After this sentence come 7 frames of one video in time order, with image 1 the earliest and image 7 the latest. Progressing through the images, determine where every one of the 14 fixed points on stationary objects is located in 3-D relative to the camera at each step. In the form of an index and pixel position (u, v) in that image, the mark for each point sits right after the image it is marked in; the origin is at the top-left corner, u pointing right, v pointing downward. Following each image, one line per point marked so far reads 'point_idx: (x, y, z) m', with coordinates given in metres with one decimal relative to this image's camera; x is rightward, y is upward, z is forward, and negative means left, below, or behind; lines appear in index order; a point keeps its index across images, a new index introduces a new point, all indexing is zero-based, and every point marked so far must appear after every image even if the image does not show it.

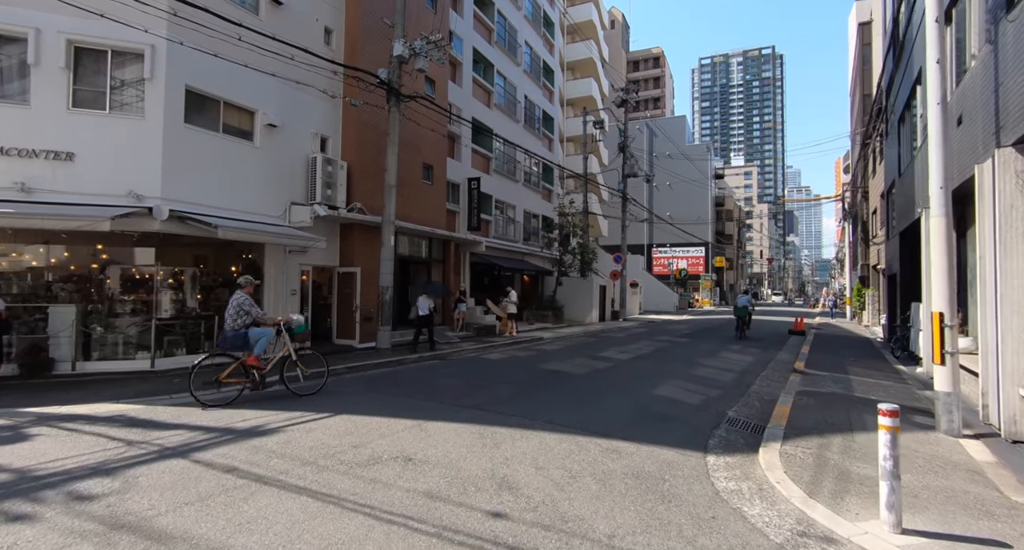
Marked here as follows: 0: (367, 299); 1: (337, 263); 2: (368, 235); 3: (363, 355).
0: (-4.3, -0.7, +14.9) m
1: (-5.1, +0.3, +14.8) m
2: (-4.3, +1.2, +15.1) m
3: (-3.8, -2.1, +12.9) m
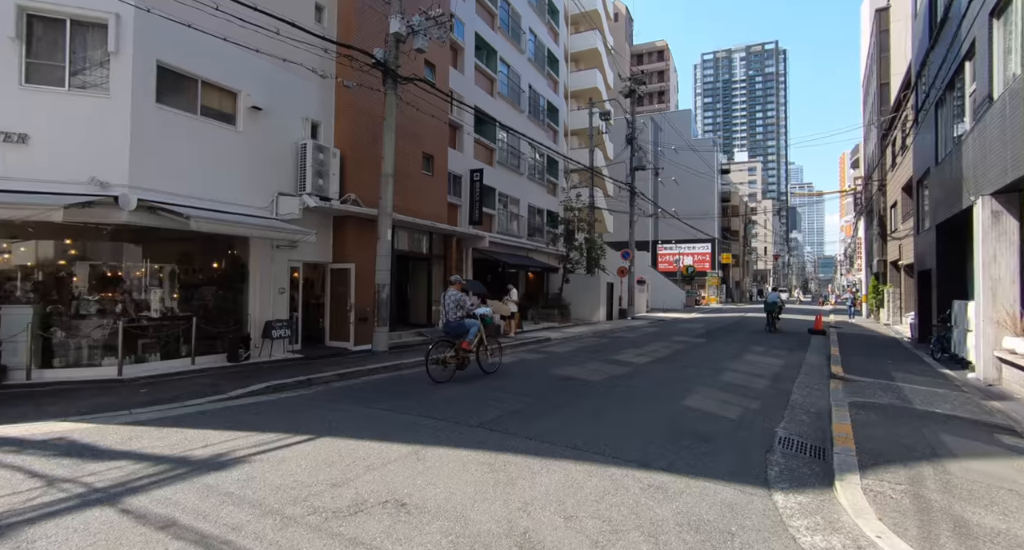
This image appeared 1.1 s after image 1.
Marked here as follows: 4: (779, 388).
0: (-4.1, -0.6, +13.8) m
1: (-4.9, +0.4, +13.7) m
2: (-4.1, +1.3, +14.0) m
3: (-3.6, -2.0, +11.9) m
4: (+4.8, -2.1, +9.2) m
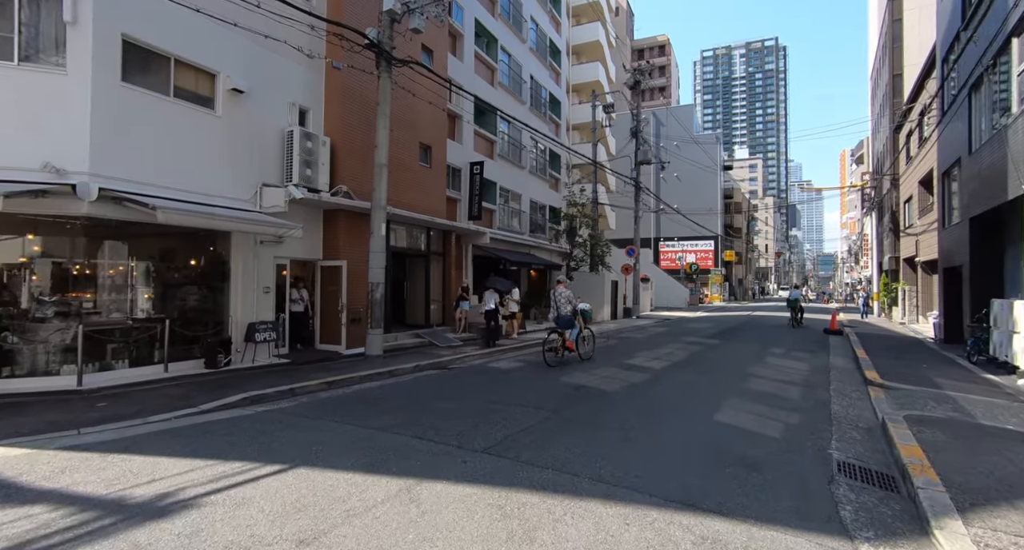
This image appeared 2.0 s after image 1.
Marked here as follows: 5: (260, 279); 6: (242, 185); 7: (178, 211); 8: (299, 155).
0: (-4.0, -0.6, +12.9) m
1: (-4.8, +0.5, +12.8) m
2: (-4.0, +1.3, +13.0) m
3: (-3.5, -1.9, +10.9) m
4: (+4.9, -2.0, +8.3) m
5: (-5.6, -0.1, +11.3) m
6: (-5.6, +1.9, +10.7) m
7: (-5.7, +1.1, +8.6) m
8: (-4.7, +2.7, +11.3) m
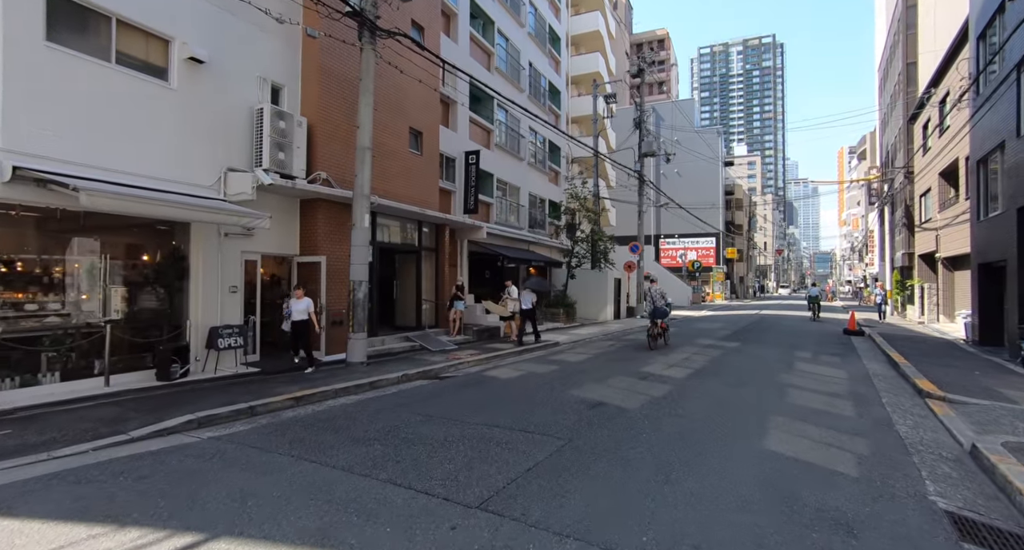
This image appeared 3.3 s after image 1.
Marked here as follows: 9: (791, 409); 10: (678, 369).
0: (-4.0, -0.5, +11.5) m
1: (-4.8, +0.5, +11.4) m
2: (-4.0, +1.4, +11.7) m
3: (-3.5, -1.9, +9.6) m
4: (+5.0, -1.9, +7.0) m
5: (-5.6, 0.0, +9.9) m
6: (-5.6, +1.9, +9.3) m
7: (-5.7, +1.1, +7.2) m
8: (-4.7, +2.7, +10.0) m
9: (+4.0, -1.9, +7.2) m
10: (+3.2, -1.8, +10.0) m
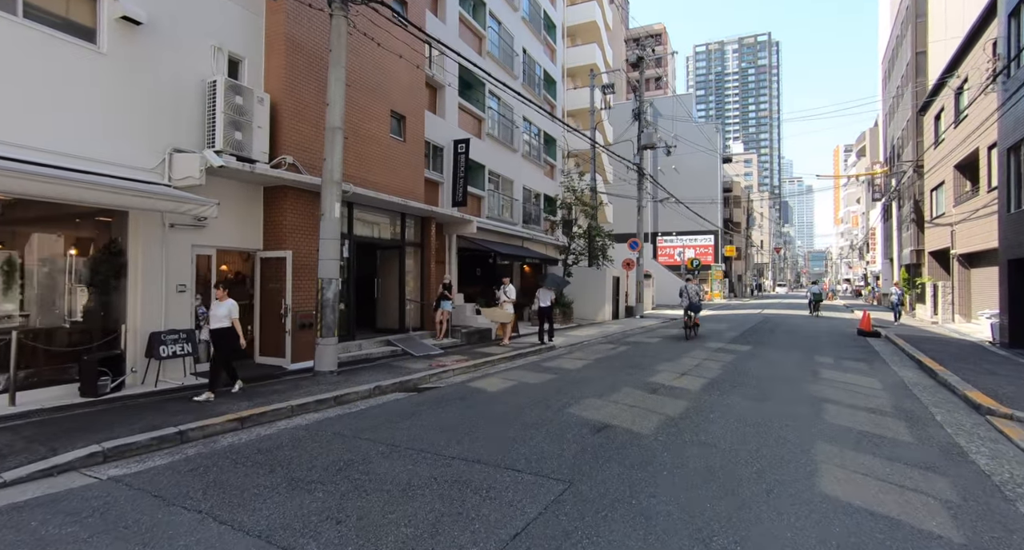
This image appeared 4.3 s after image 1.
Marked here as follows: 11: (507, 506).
0: (-4.2, -0.5, +10.2) m
1: (-5.0, +0.6, +10.1) m
2: (-4.2, +1.4, +10.4) m
3: (-3.7, -1.8, +8.3) m
4: (+4.8, -1.9, +5.8) m
5: (-5.8, 0.0, +8.6) m
6: (-5.8, +2.0, +8.0) m
7: (-5.8, +1.2, +5.9) m
8: (-4.9, +2.8, +8.7) m
9: (+3.8, -1.8, +6.0) m
10: (+3.1, -1.8, +8.7) m
11: (0.0, -1.7, +3.8) m
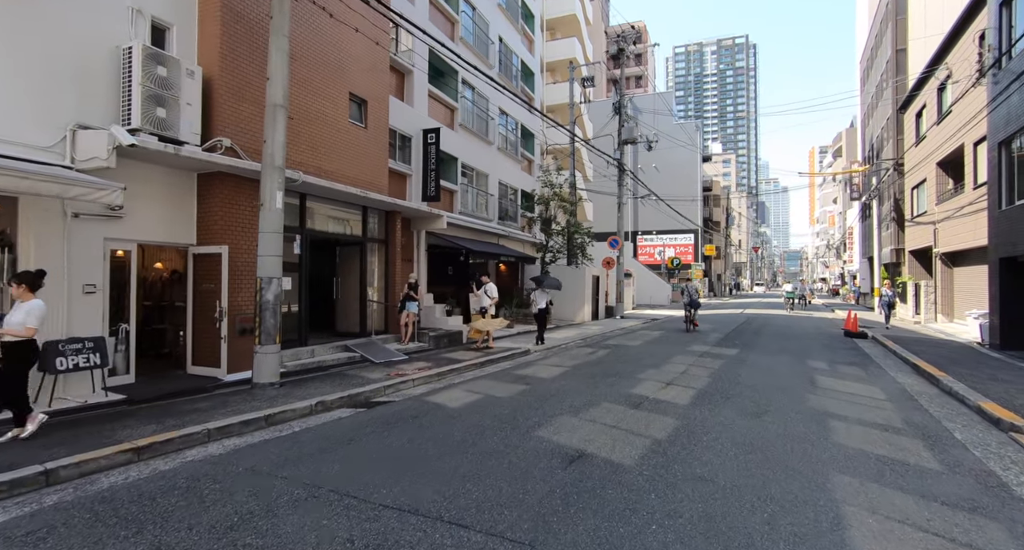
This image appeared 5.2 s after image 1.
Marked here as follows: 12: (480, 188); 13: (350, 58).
0: (-4.8, -0.4, +9.0) m
1: (-5.6, +0.6, +8.9) m
2: (-4.8, +1.5, +9.2) m
3: (-4.2, -1.8, +7.1) m
4: (+4.4, -1.9, +4.9) m
5: (-6.3, 0.0, +7.3) m
6: (-6.3, +2.0, +6.7) m
7: (-6.3, +1.2, +4.7) m
8: (-5.4, +2.8, +7.4) m
9: (+3.4, -1.8, +5.1) m
10: (+2.5, -1.8, +7.8) m
11: (-0.4, -1.7, +2.8) m
12: (-1.3, +3.4, +20.0) m
13: (-3.7, +4.9, +11.5) m
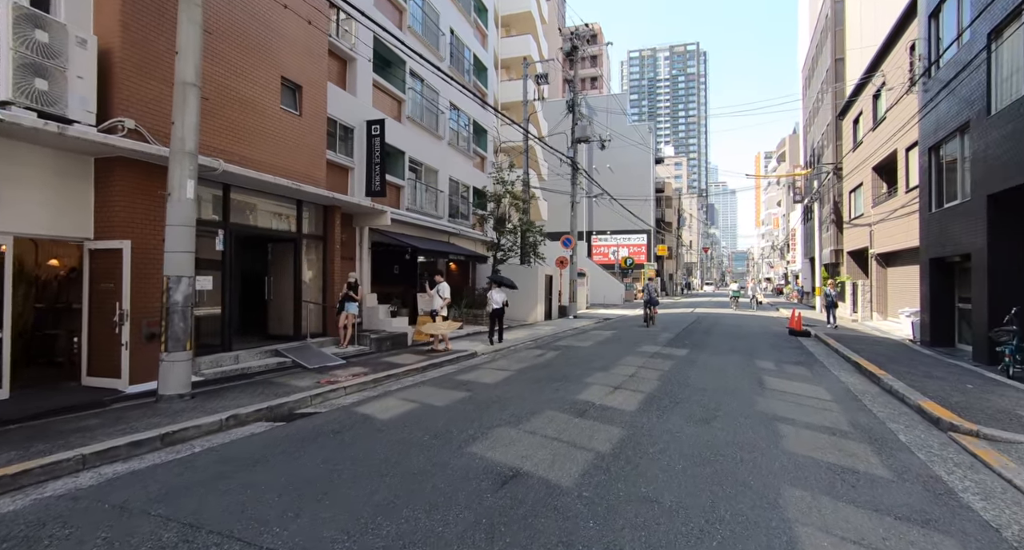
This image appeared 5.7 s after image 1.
0: (-5.7, -0.4, +8.1) m
1: (-6.5, +0.6, +7.8) m
2: (-5.7, +1.5, +8.2) m
3: (-5.0, -1.8, +6.2) m
4: (+3.7, -1.8, +4.7) m
5: (-7.1, +0.1, +6.2) m
6: (-7.1, +2.0, +5.6) m
7: (-6.8, +1.2, +3.6) m
8: (-6.2, +2.8, +6.4) m
9: (+2.7, -1.8, +4.8) m
10: (+1.7, -1.7, +7.5) m
11: (-0.8, -1.7, +2.2) m
12: (-3.1, +3.5, +19.3) m
13: (-4.8, +4.9, +10.6) m
